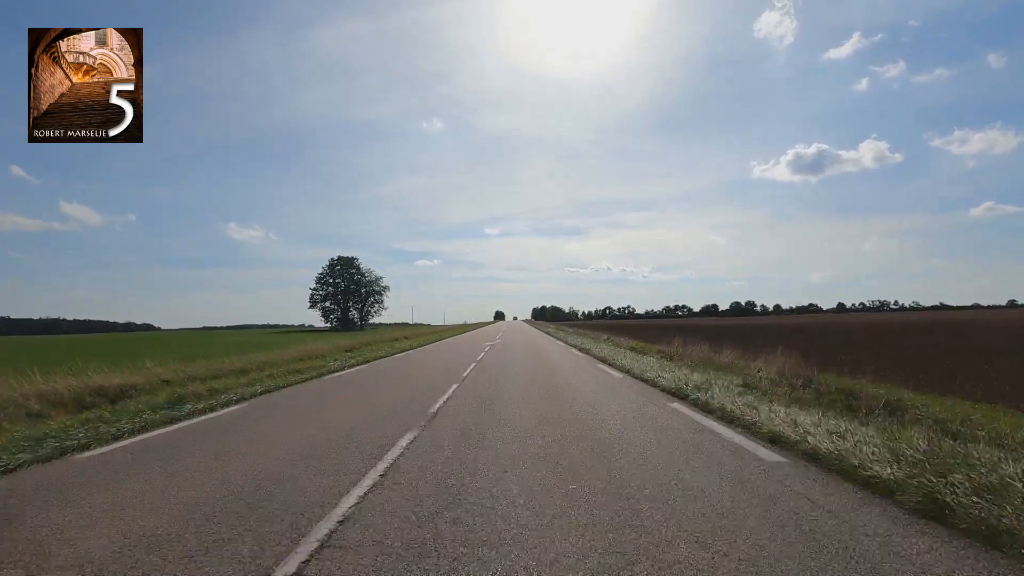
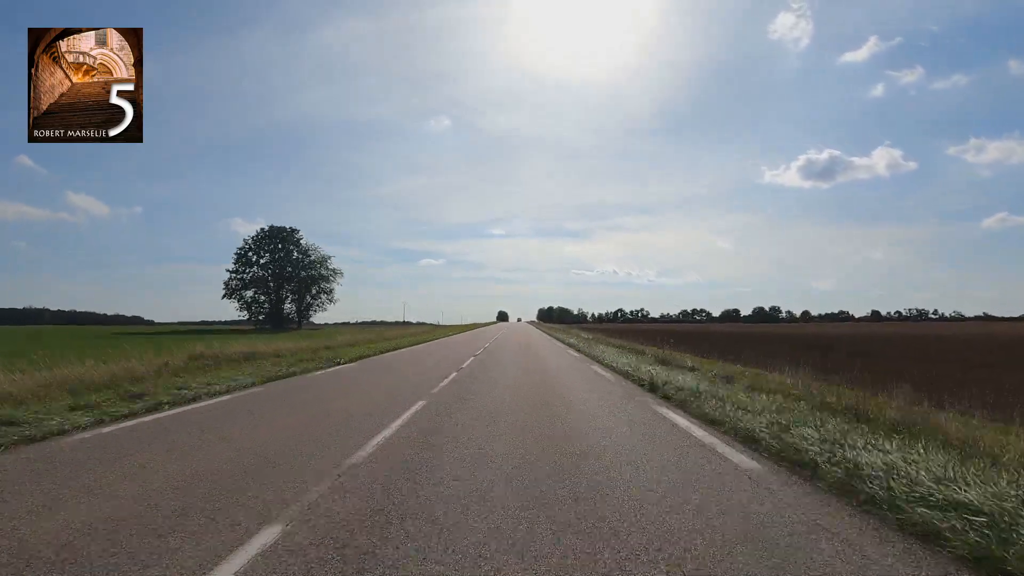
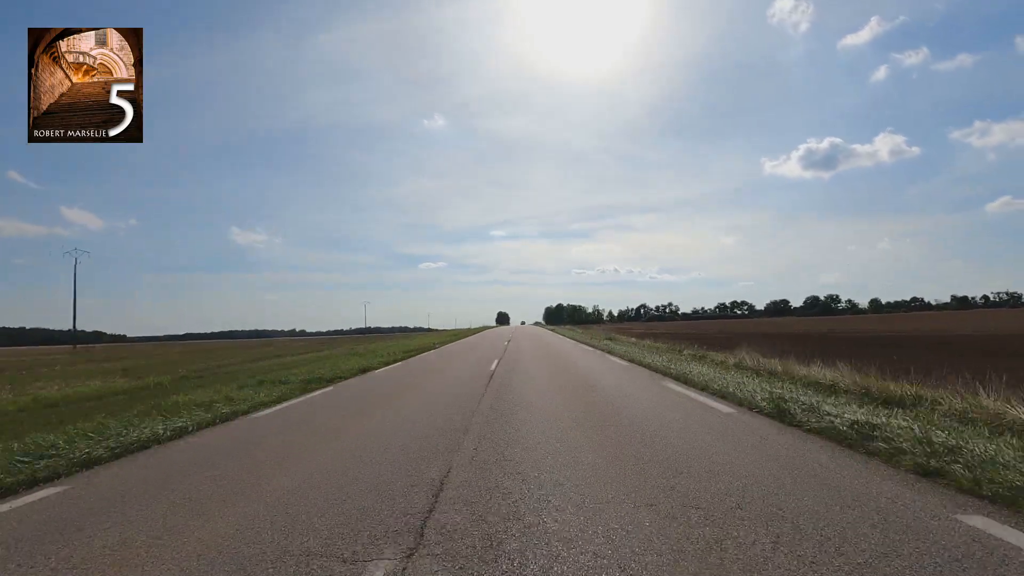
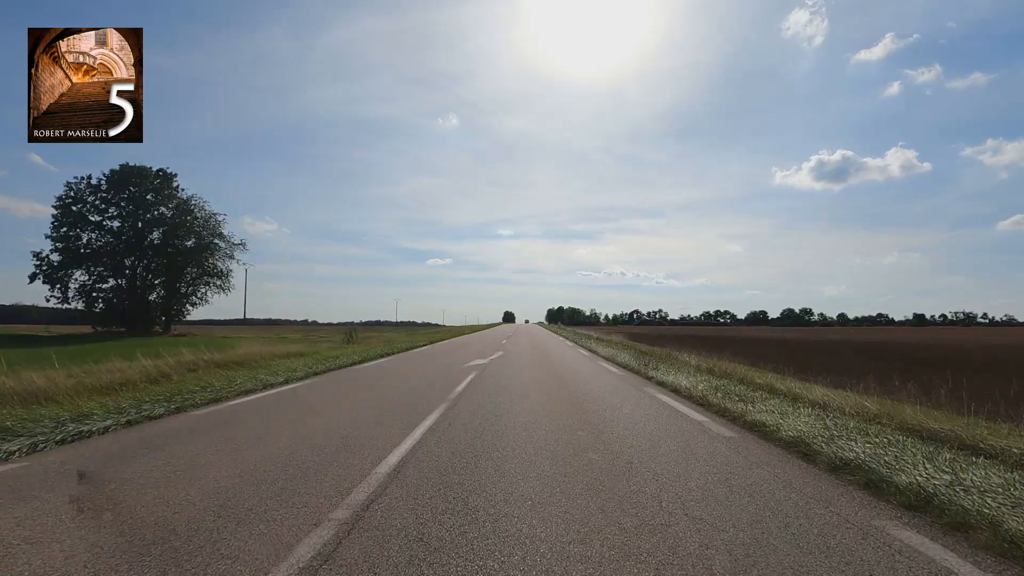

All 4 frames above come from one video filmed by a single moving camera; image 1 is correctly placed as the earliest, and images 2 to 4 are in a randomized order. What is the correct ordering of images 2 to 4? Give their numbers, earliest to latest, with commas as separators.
2, 4, 3
